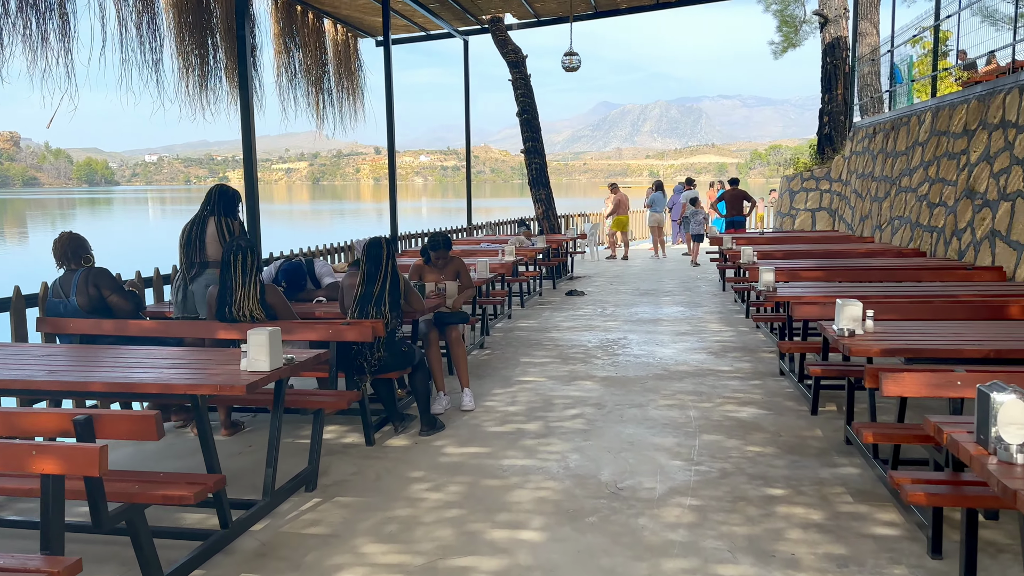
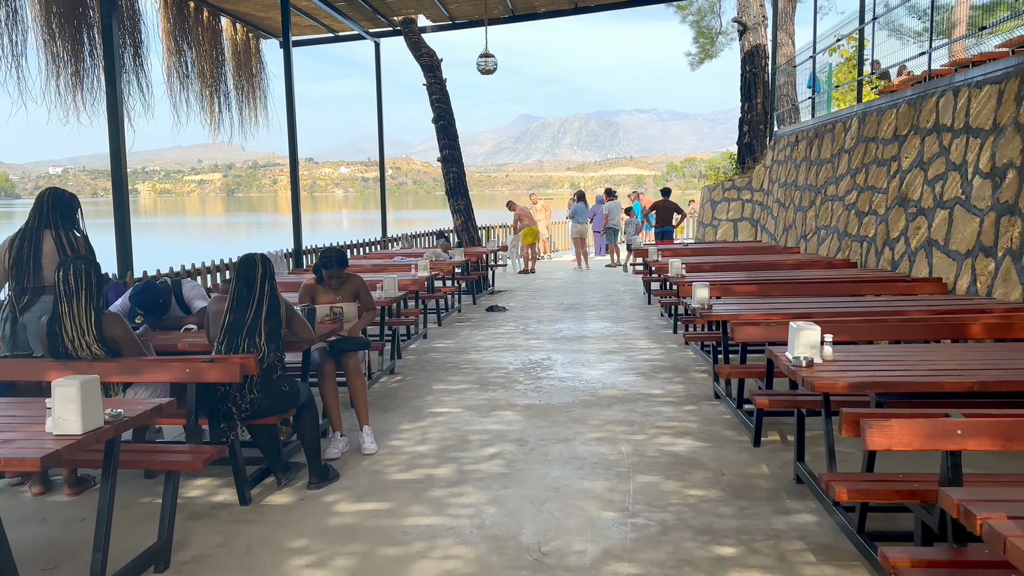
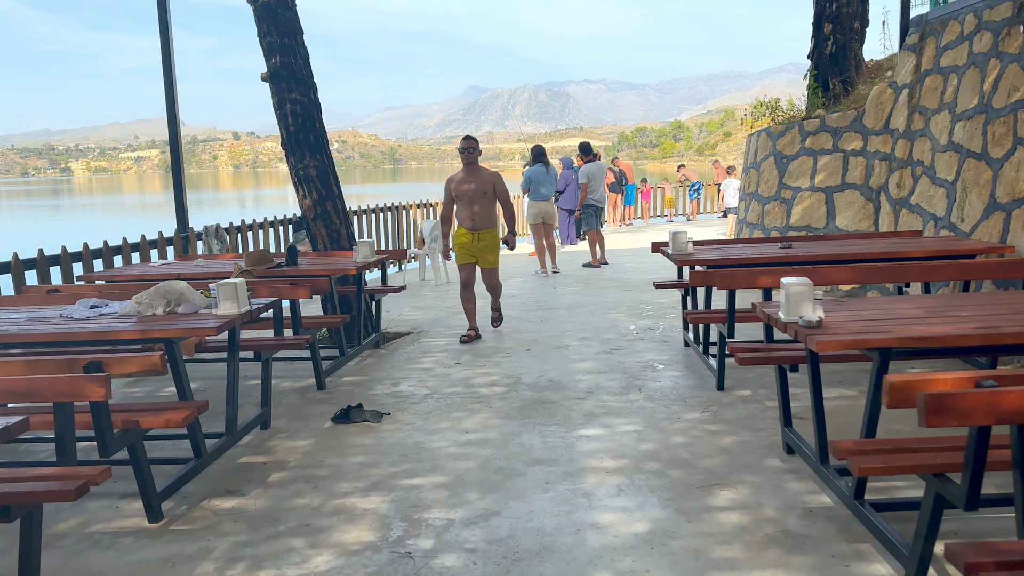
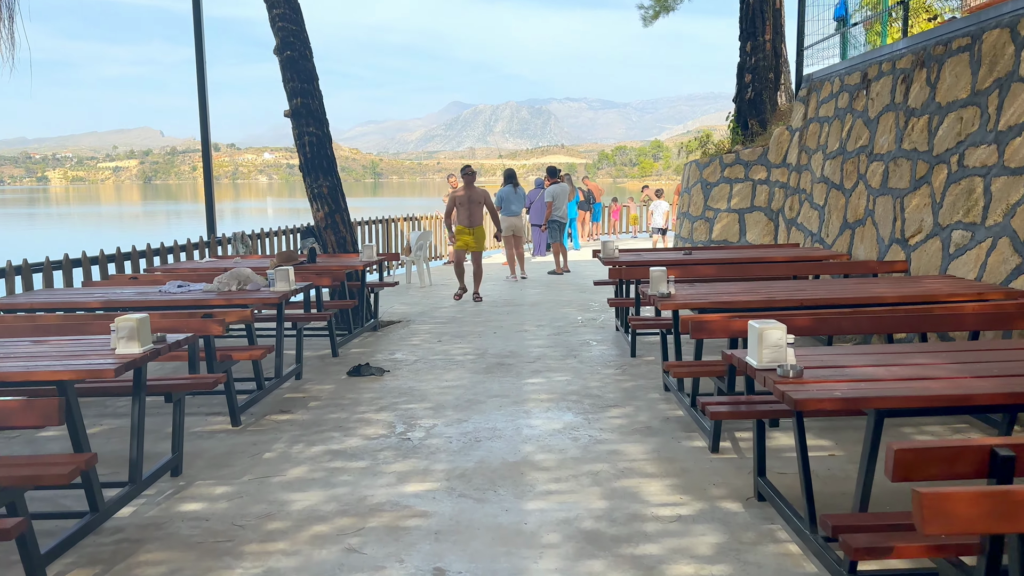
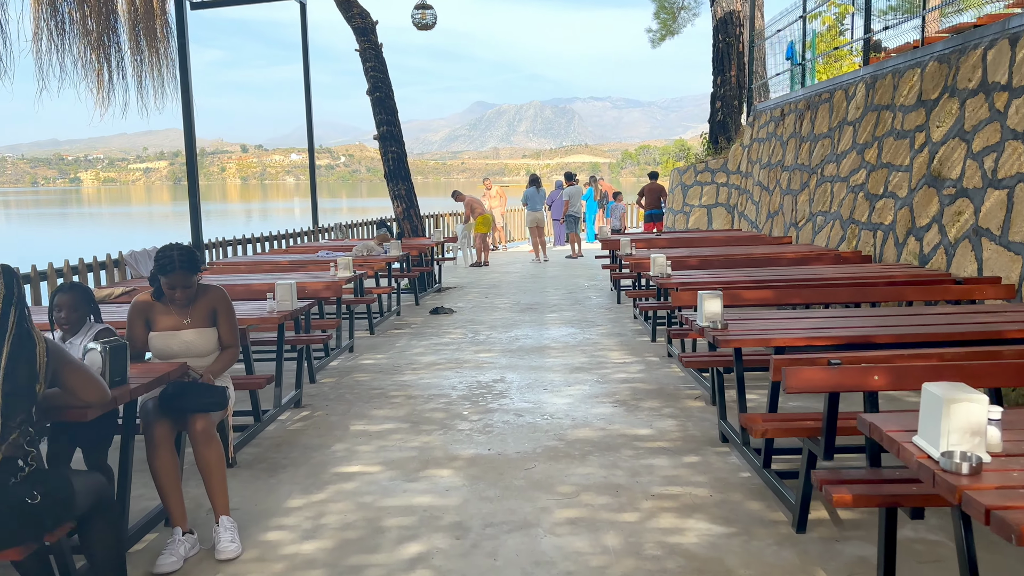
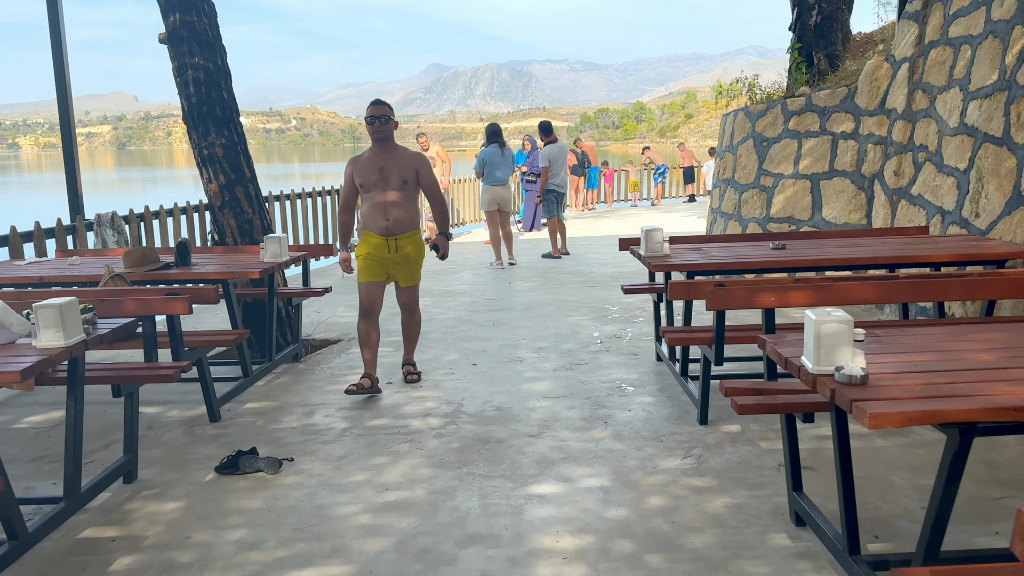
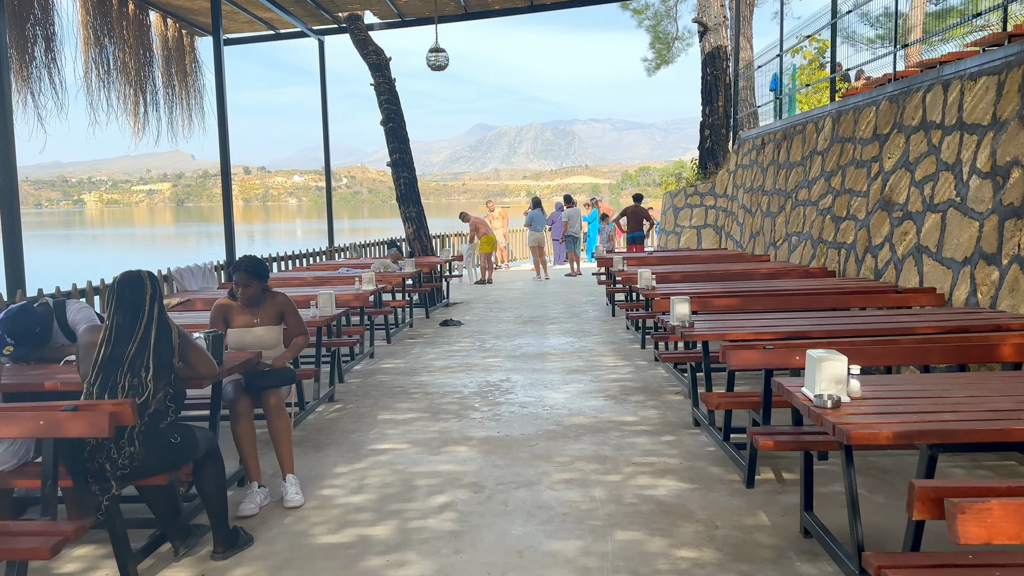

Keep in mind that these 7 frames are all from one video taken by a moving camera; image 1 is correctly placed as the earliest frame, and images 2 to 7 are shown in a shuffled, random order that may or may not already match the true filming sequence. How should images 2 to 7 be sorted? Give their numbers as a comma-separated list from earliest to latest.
2, 7, 5, 4, 3, 6
